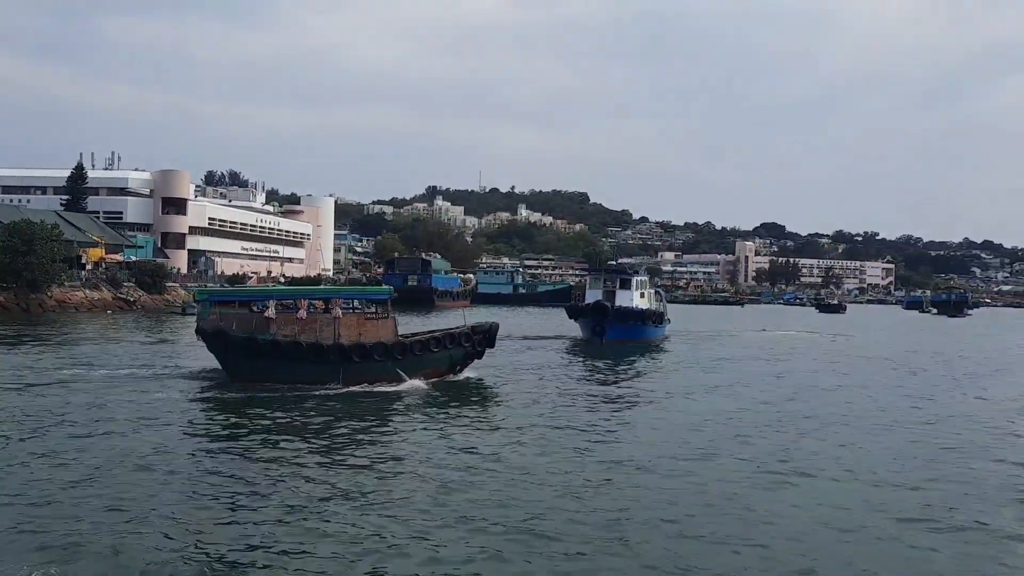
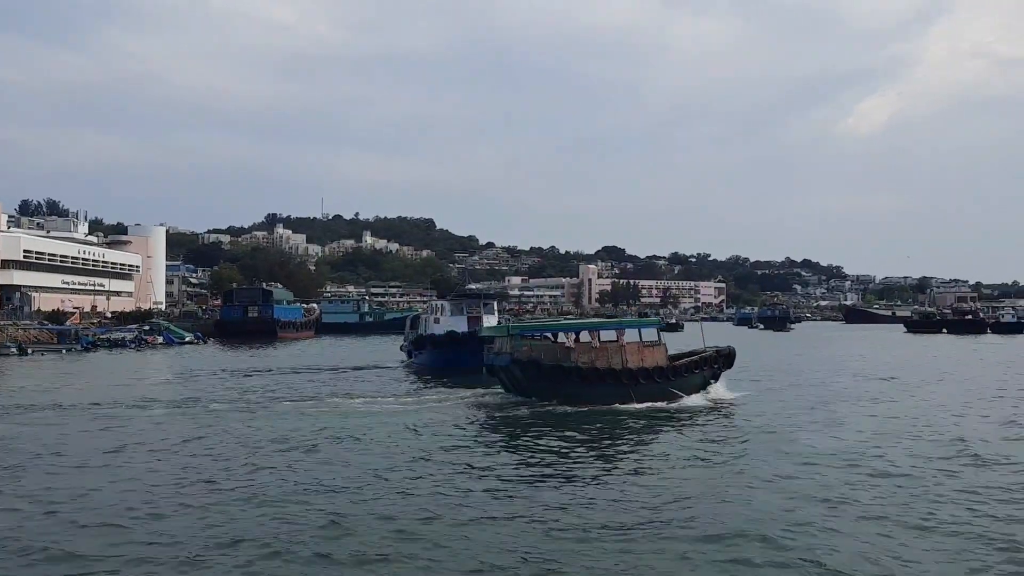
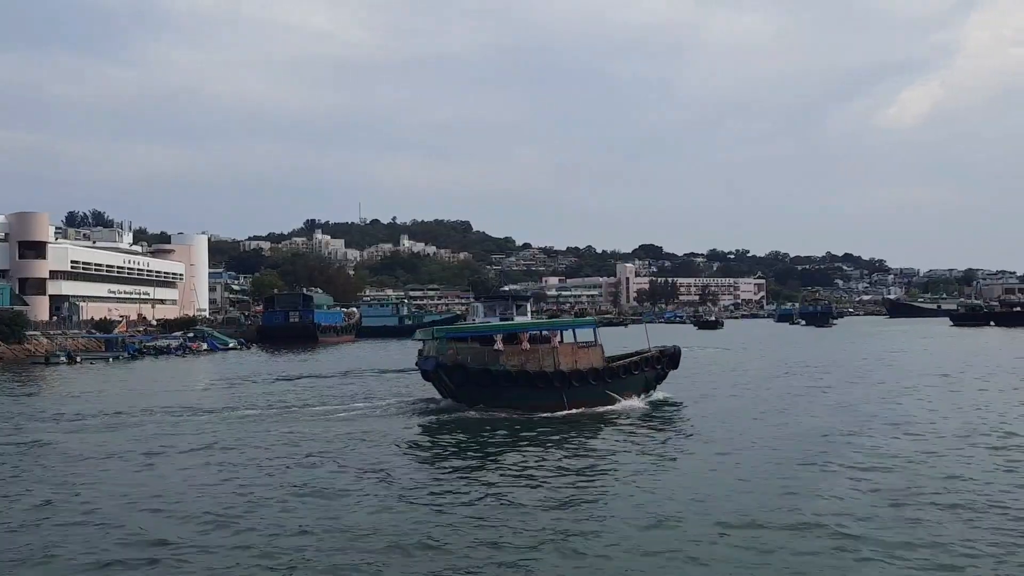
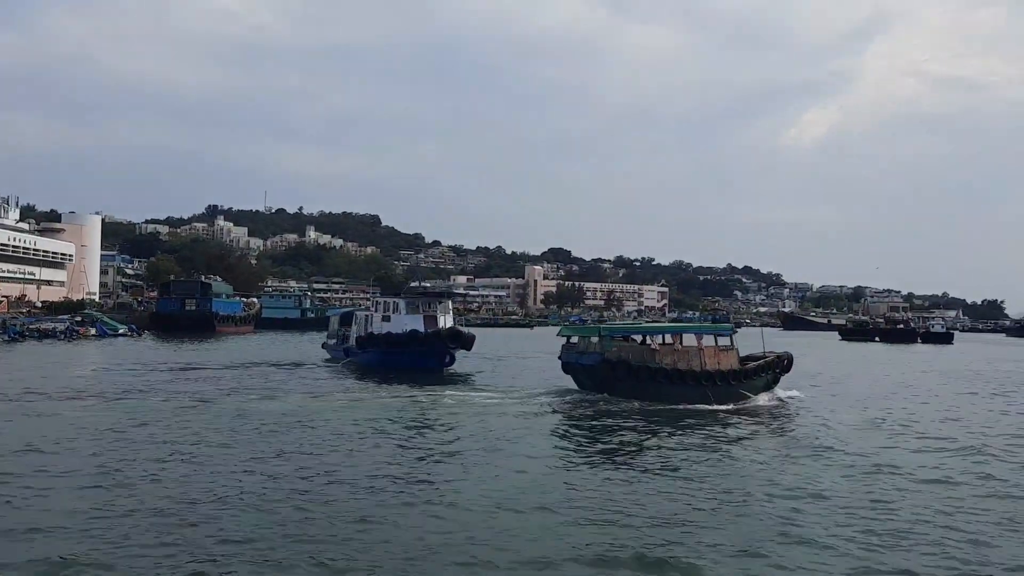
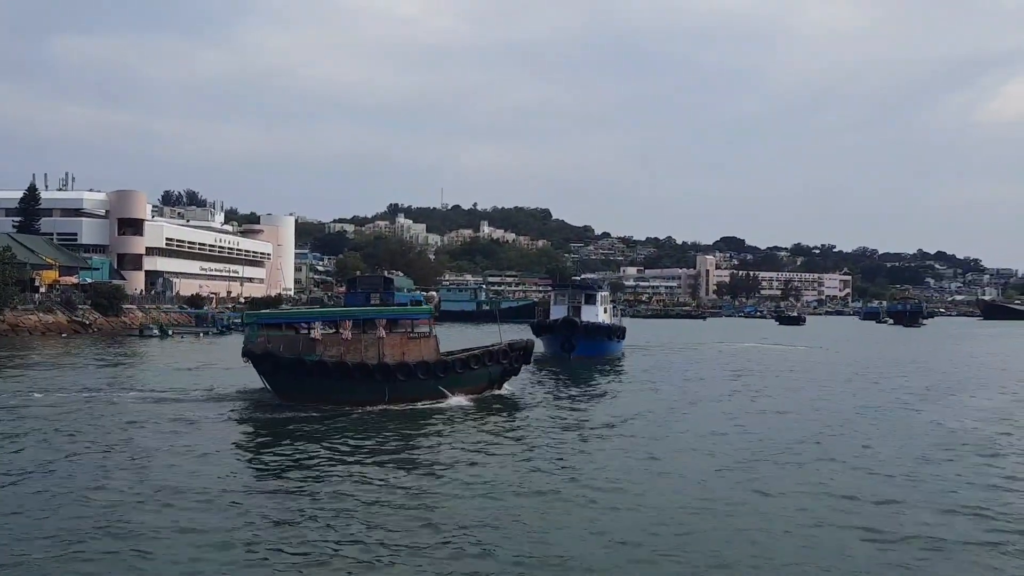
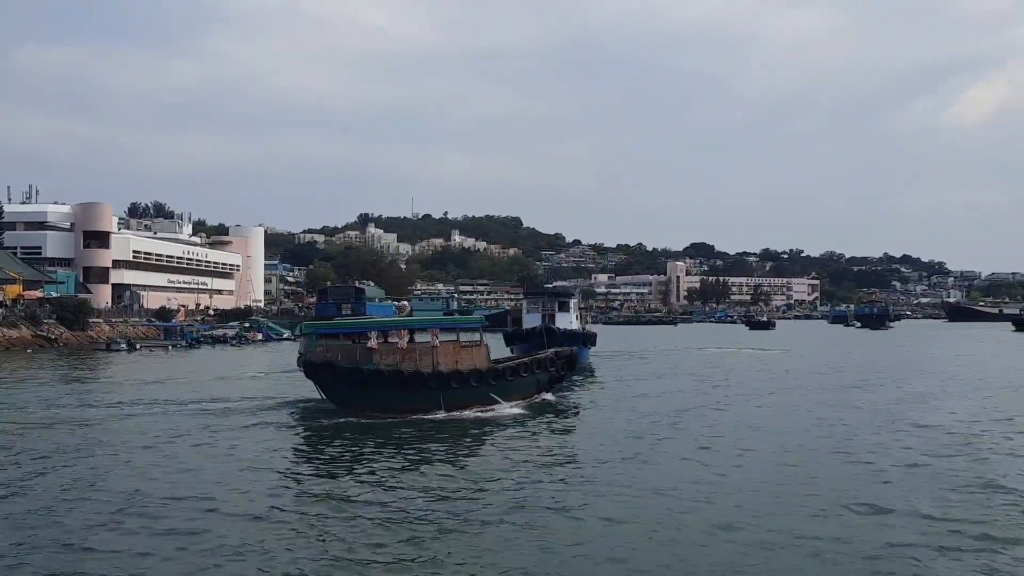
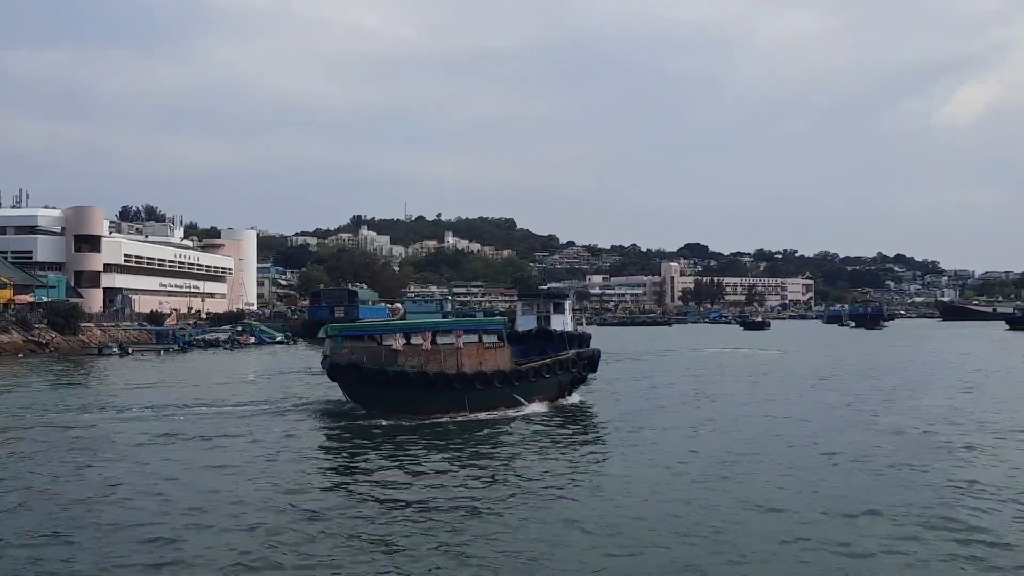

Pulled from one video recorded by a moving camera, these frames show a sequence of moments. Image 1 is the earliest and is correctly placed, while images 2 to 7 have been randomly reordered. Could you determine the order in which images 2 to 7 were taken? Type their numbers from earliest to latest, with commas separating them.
5, 6, 7, 3, 2, 4
